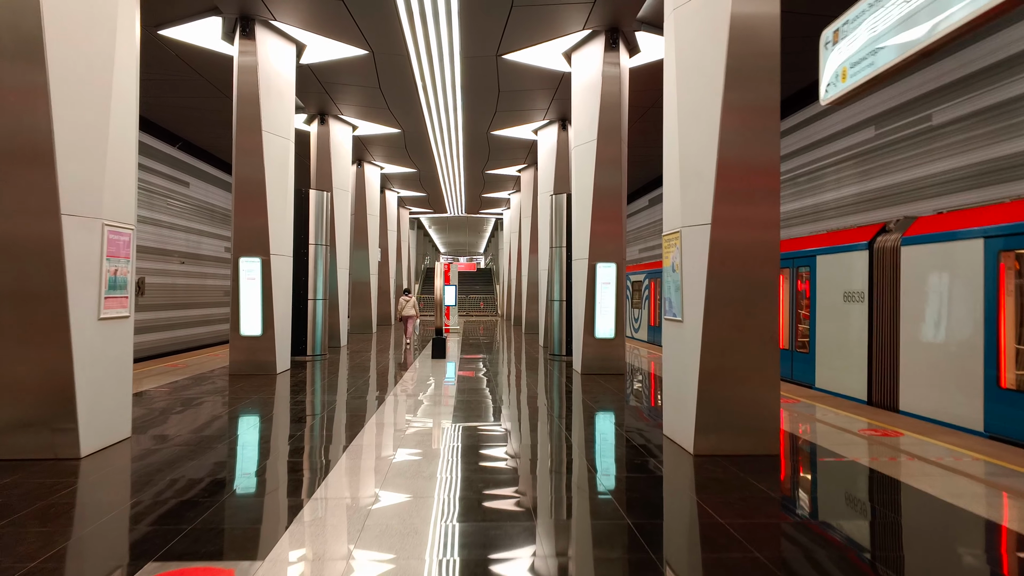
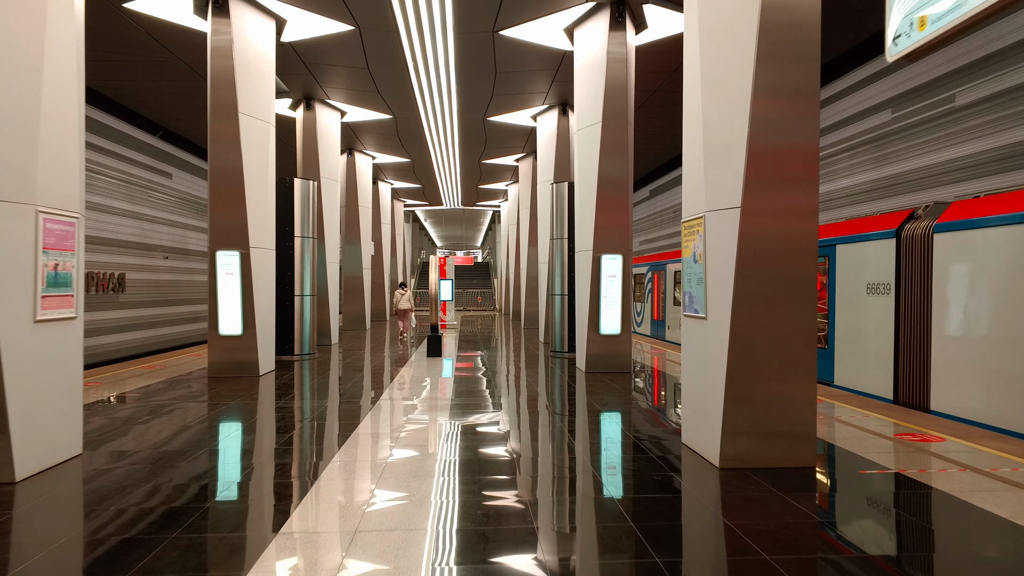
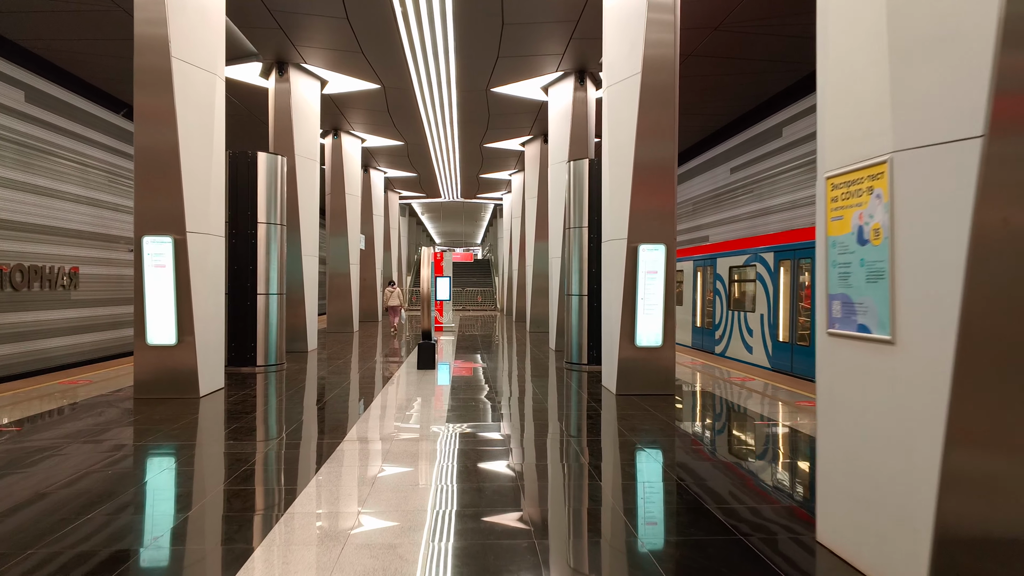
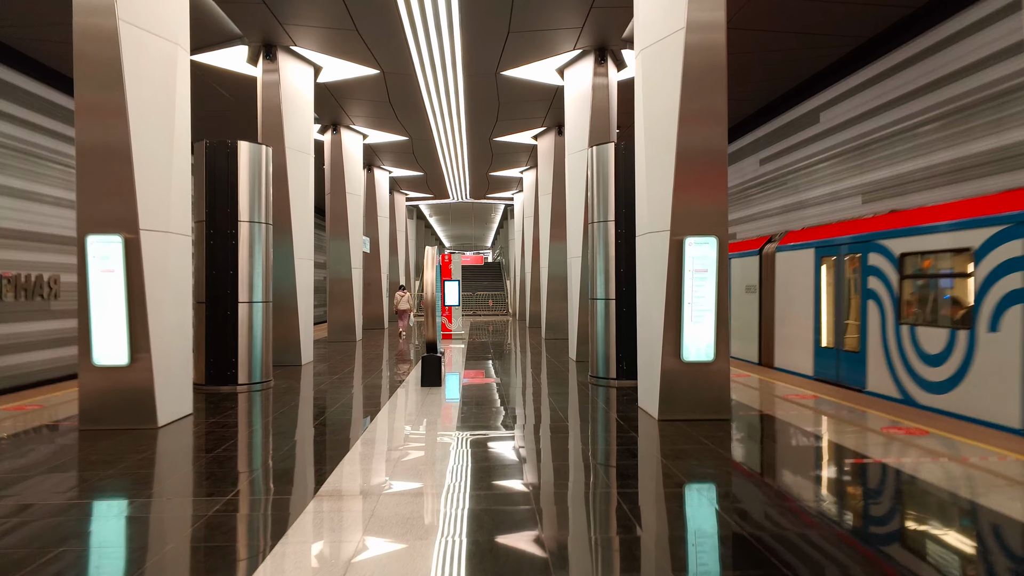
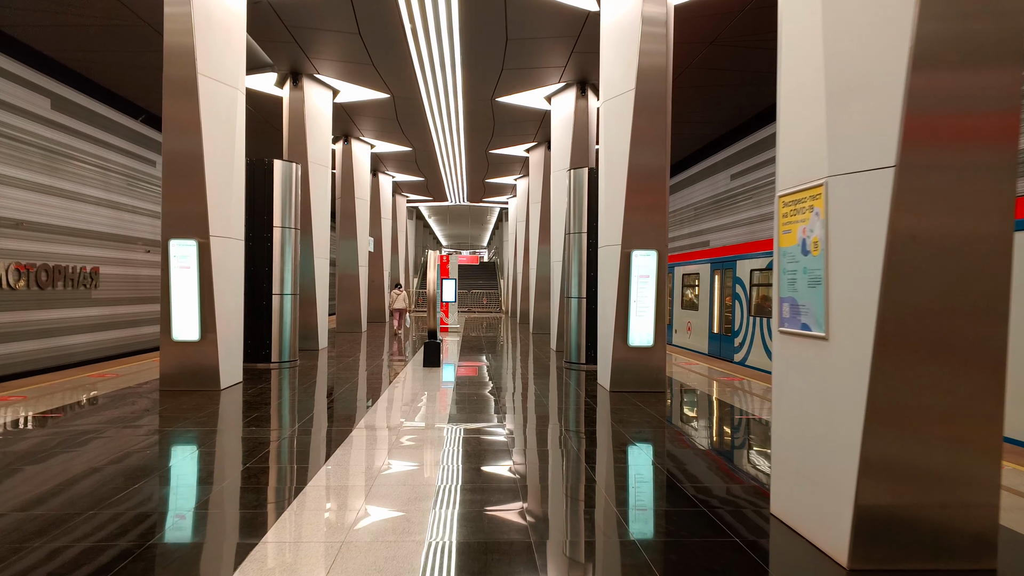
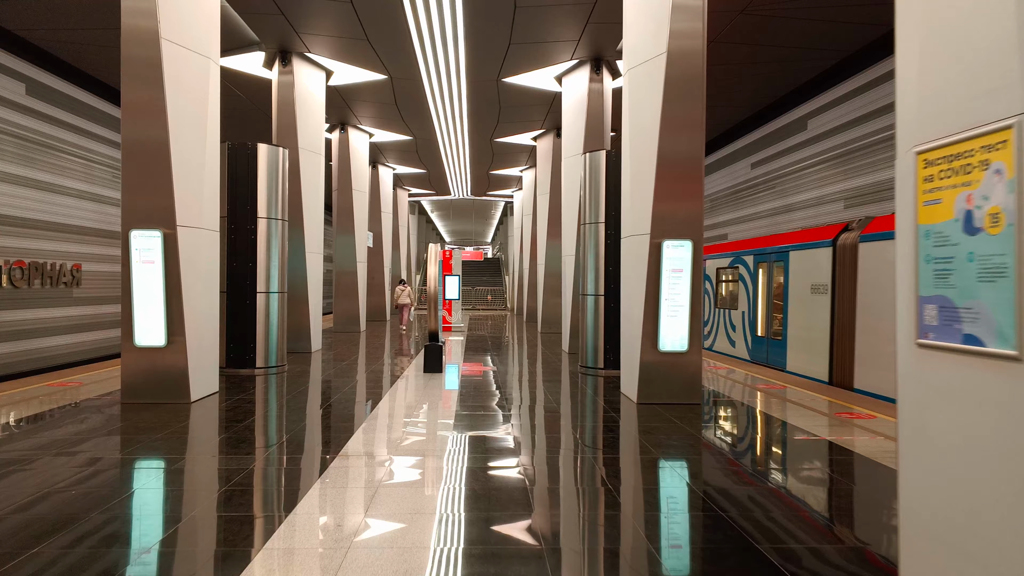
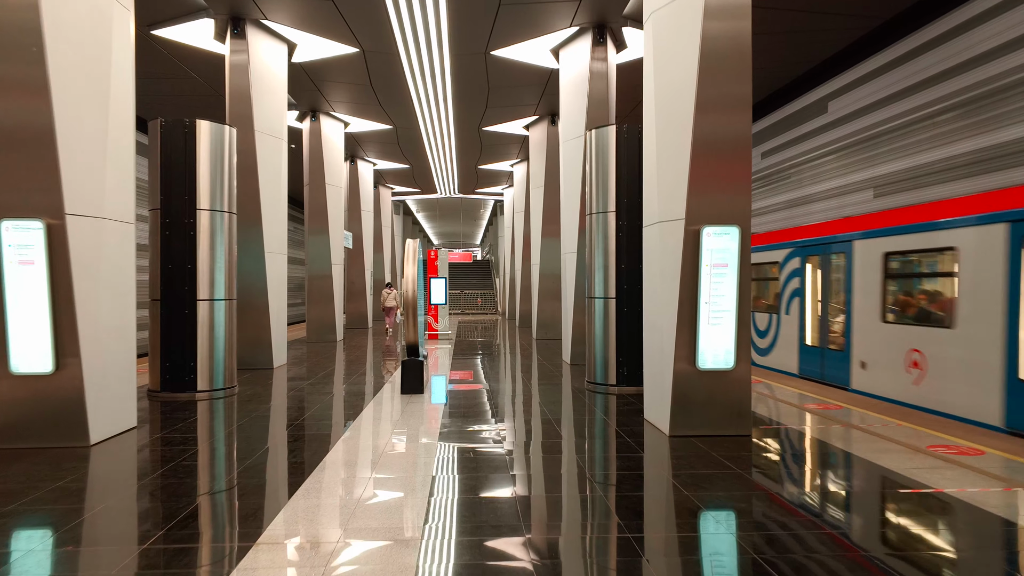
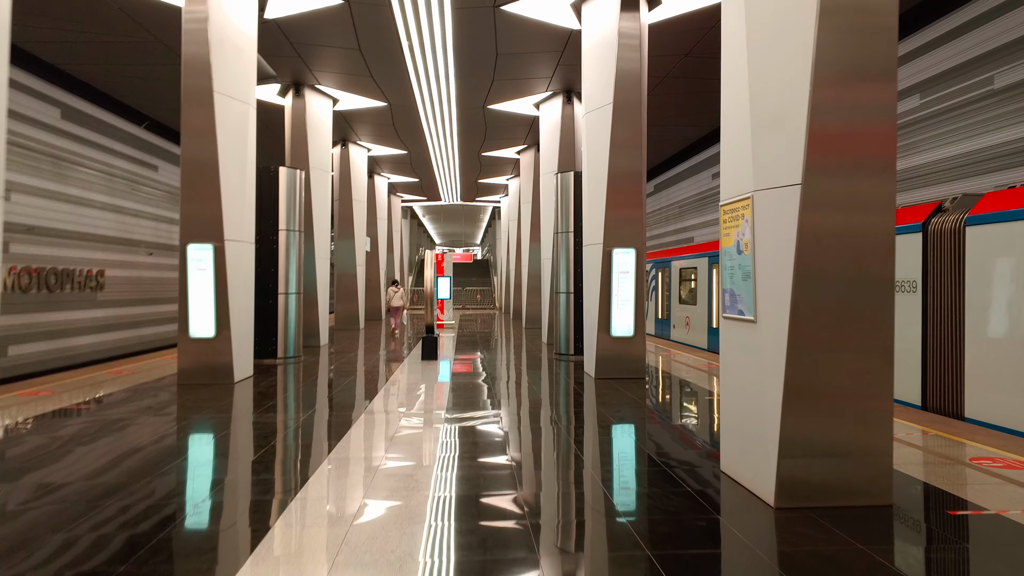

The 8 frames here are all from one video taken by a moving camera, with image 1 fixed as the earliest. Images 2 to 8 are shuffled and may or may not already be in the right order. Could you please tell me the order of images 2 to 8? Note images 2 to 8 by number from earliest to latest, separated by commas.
2, 8, 5, 3, 6, 4, 7
